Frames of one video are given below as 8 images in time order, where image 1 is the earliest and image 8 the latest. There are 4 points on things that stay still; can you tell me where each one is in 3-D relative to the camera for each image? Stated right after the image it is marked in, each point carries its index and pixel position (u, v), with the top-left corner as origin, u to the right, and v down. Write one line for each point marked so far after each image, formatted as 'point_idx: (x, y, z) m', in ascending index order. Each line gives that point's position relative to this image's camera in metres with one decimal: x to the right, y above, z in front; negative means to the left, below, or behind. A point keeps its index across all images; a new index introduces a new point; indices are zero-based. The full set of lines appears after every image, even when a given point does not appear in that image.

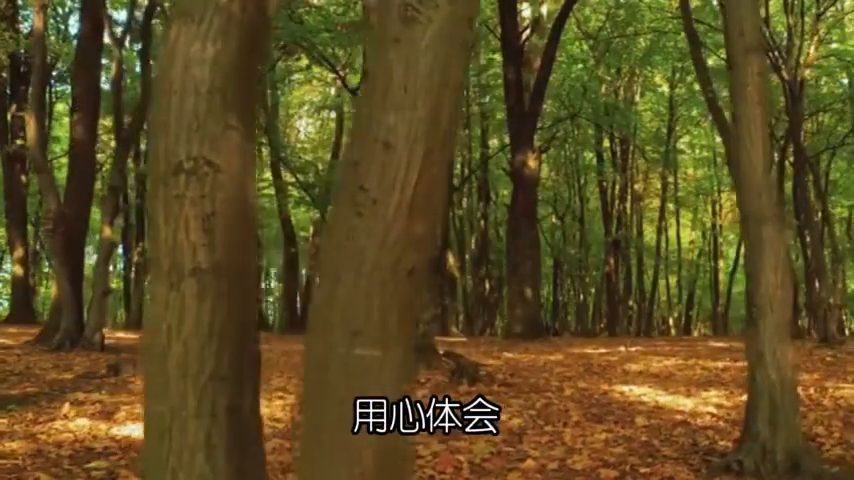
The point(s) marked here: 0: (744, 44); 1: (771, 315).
0: (+1.8, +1.1, +5.3) m
1: (+1.8, -0.4, +5.1) m
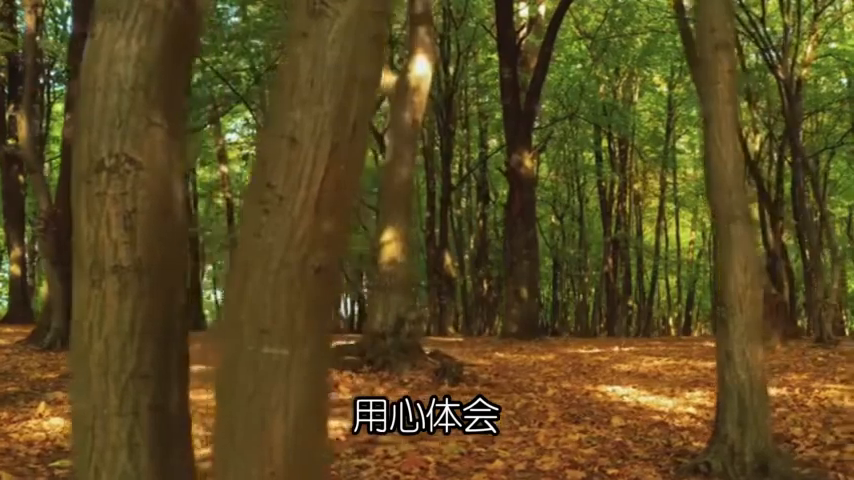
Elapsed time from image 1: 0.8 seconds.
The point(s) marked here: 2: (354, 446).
0: (+1.6, +1.1, +5.3) m
1: (+1.7, -0.4, +5.0) m
2: (-0.4, -1.2, +5.7) m
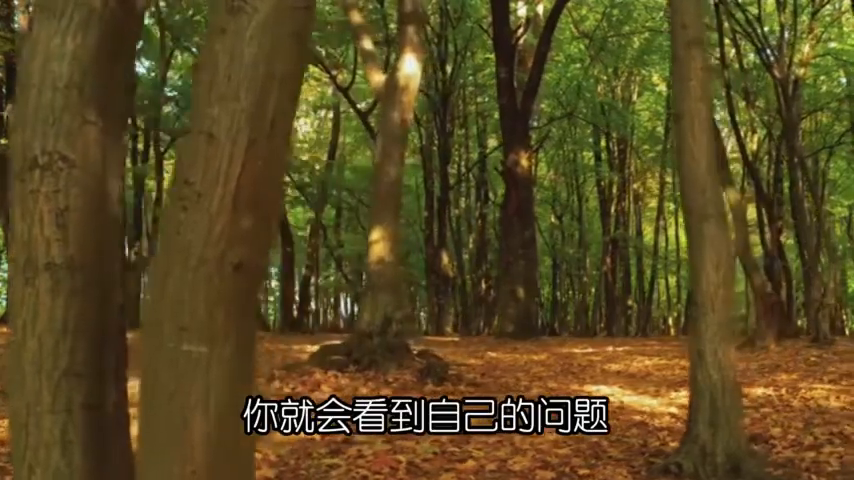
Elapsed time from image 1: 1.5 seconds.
0: (+1.4, +1.1, +5.2) m
1: (+1.5, -0.4, +5.0) m
2: (-0.6, -1.2, +5.7) m
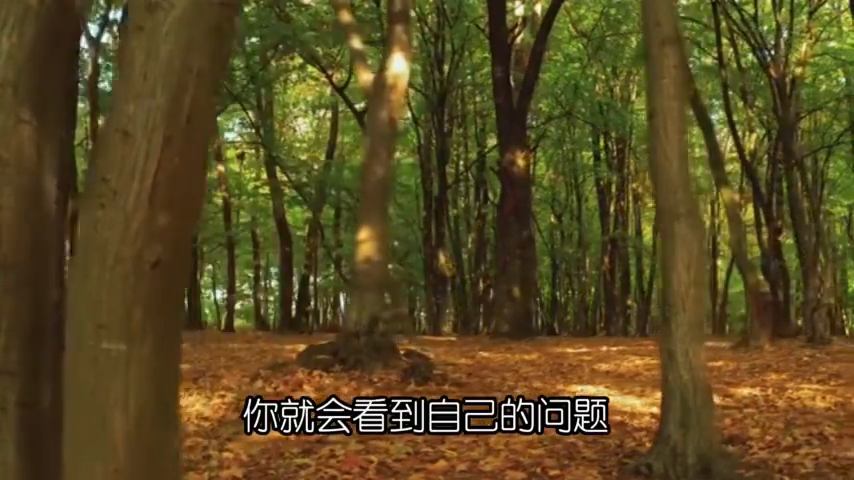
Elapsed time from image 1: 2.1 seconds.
0: (+1.3, +1.1, +5.2) m
1: (+1.3, -0.4, +5.0) m
2: (-0.8, -1.2, +5.7) m
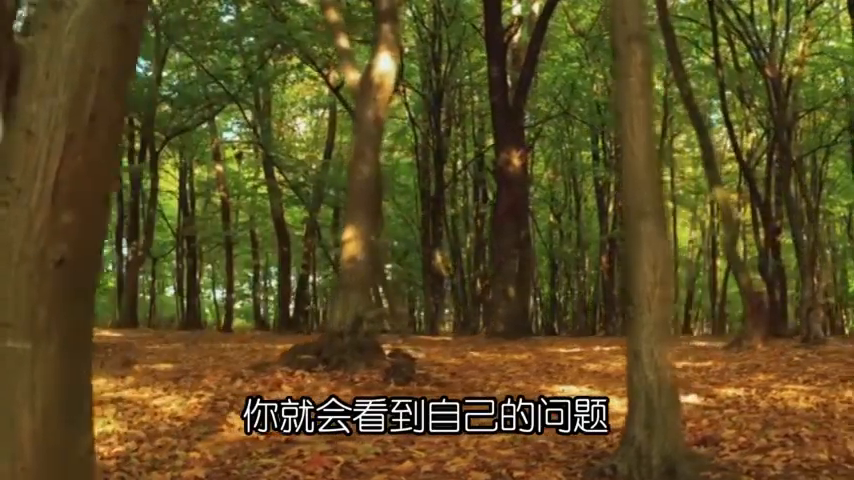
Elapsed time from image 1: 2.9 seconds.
0: (+1.1, +1.1, +5.2) m
1: (+1.2, -0.4, +4.9) m
2: (-1.0, -1.2, +5.7) m
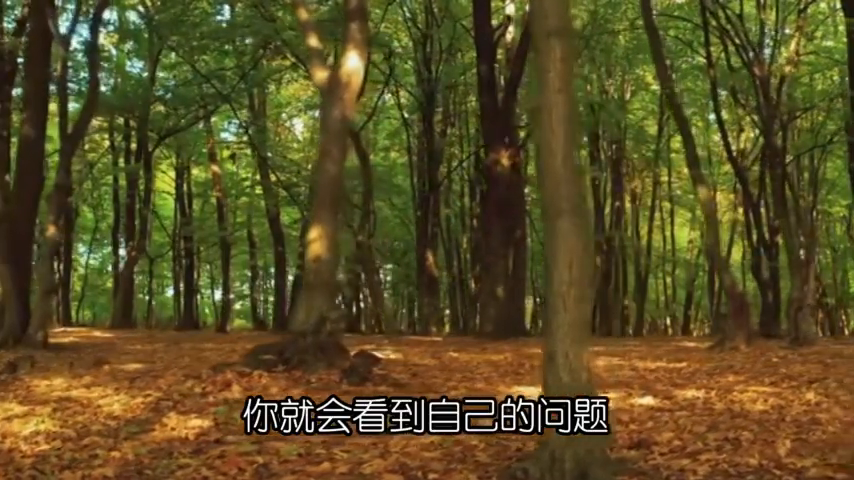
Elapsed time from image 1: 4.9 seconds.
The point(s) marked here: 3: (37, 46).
0: (+0.6, +1.1, +5.1) m
1: (+0.7, -0.4, +4.8) m
2: (-1.4, -1.2, +5.6) m
3: (-5.5, +2.7, +13.5) m
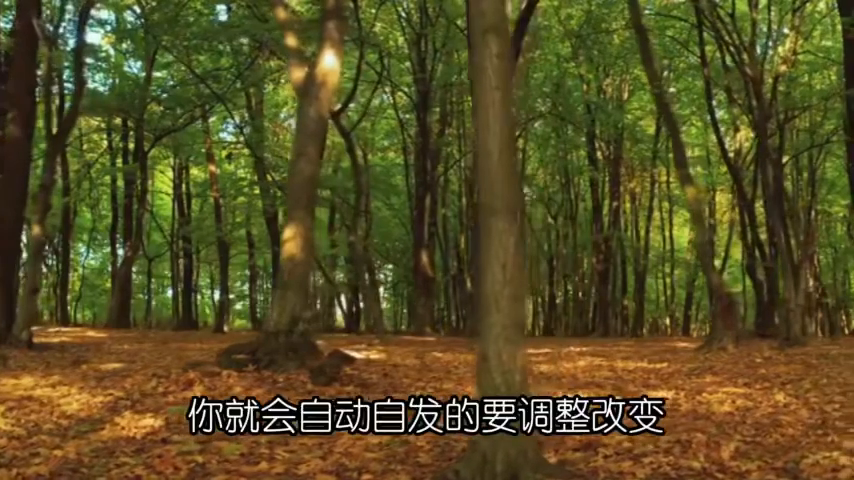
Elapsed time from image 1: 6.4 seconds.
0: (+0.3, +1.1, +5.0) m
1: (+0.4, -0.4, +4.8) m
2: (-1.7, -1.2, +5.6) m
3: (-5.8, +2.8, +13.5) m
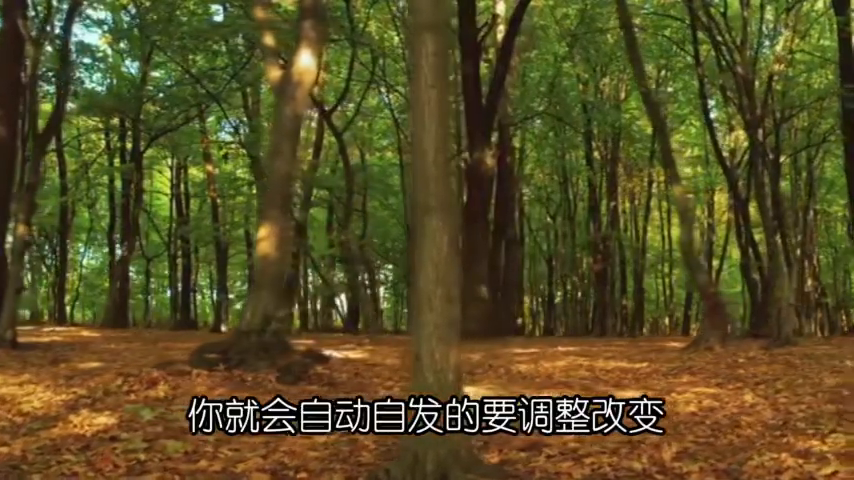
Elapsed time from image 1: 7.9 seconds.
0: (0.0, +1.1, +5.0) m
1: (0.0, -0.4, +4.8) m
2: (-2.0, -1.2, +5.6) m
3: (-6.0, +2.8, +13.5) m
